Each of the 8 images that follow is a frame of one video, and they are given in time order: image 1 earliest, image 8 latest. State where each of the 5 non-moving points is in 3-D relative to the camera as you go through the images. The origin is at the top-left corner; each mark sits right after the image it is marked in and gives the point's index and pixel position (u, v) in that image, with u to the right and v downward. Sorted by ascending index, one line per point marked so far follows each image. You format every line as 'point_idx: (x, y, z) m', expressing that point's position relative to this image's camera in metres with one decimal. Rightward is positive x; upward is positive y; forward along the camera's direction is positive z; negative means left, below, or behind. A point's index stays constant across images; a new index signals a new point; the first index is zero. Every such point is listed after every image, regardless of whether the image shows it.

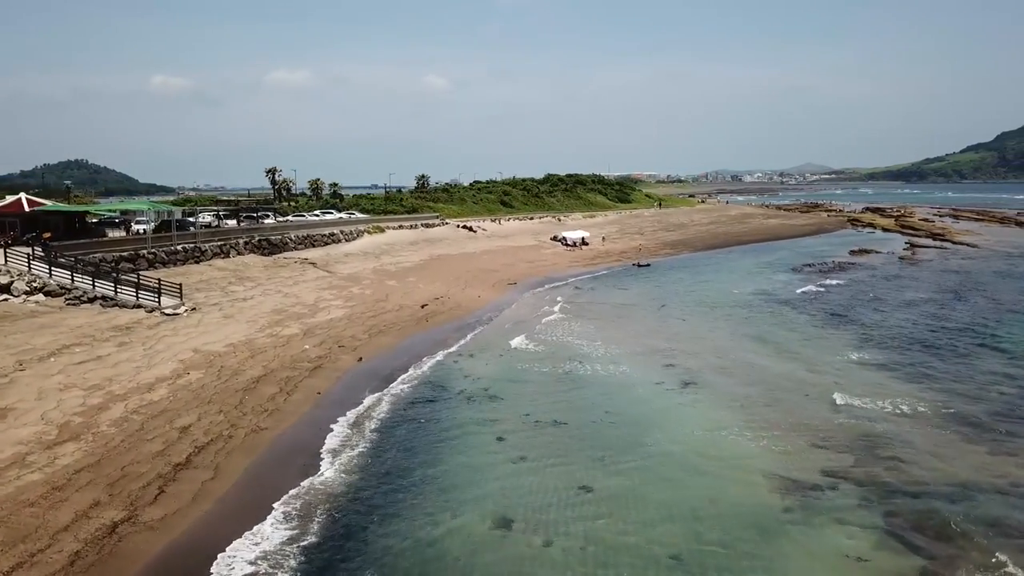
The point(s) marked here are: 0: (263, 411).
0: (-4.1, -2.0, +13.1) m
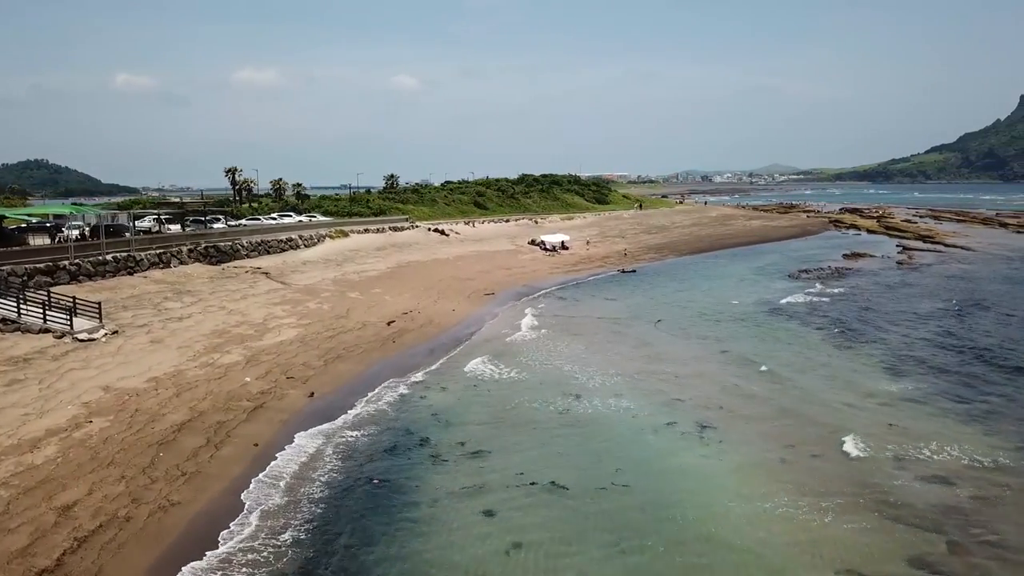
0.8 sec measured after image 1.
0: (-4.3, -2.4, +10.2) m
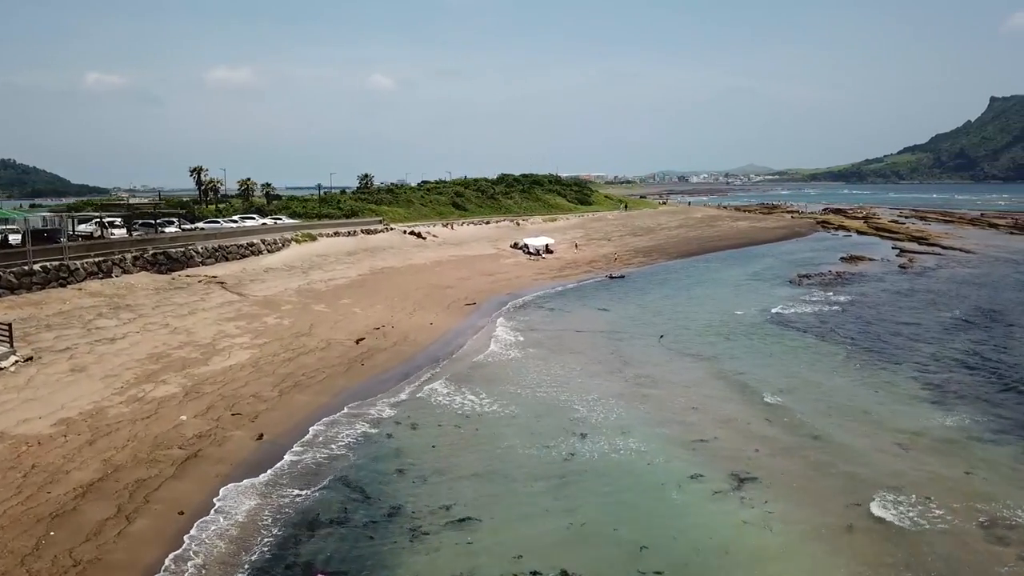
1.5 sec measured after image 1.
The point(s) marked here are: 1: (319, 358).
0: (-4.3, -2.7, +7.8) m
1: (-4.0, -1.5, +16.6) m
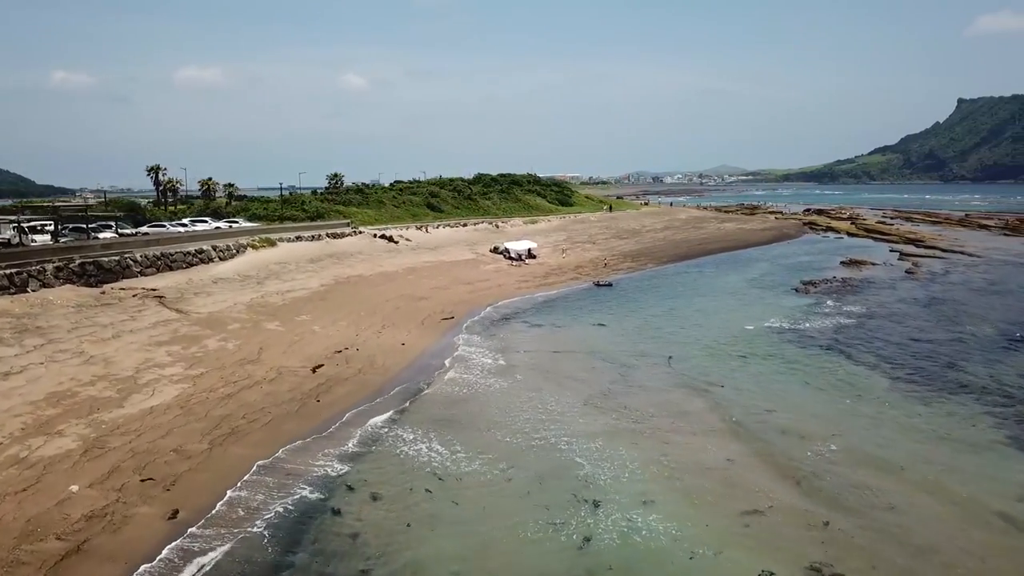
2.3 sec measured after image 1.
0: (-4.3, -3.1, +4.9) m
1: (-4.3, -1.8, +13.7) m
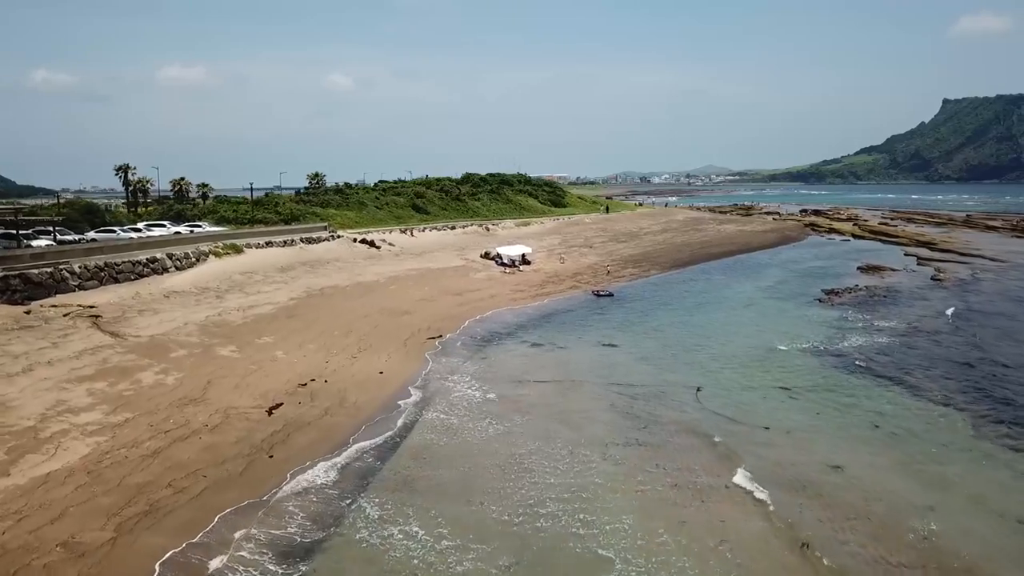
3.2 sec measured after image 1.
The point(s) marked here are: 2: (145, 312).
0: (-4.1, -3.4, +2.0) m
1: (-4.2, -2.2, +10.9) m
2: (-8.2, -0.5, +17.7) m
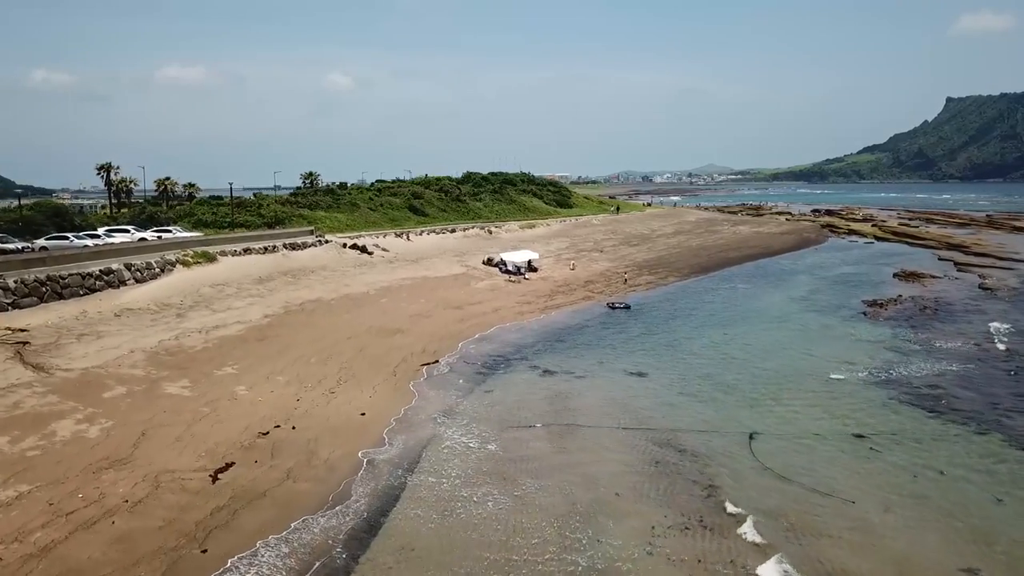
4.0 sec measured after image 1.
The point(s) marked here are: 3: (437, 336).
0: (-3.9, -3.8, -0.7) m
1: (-4.0, -2.5, +8.1) m
2: (-8.0, -0.9, +14.9) m
3: (-1.8, -1.2, +18.8) m
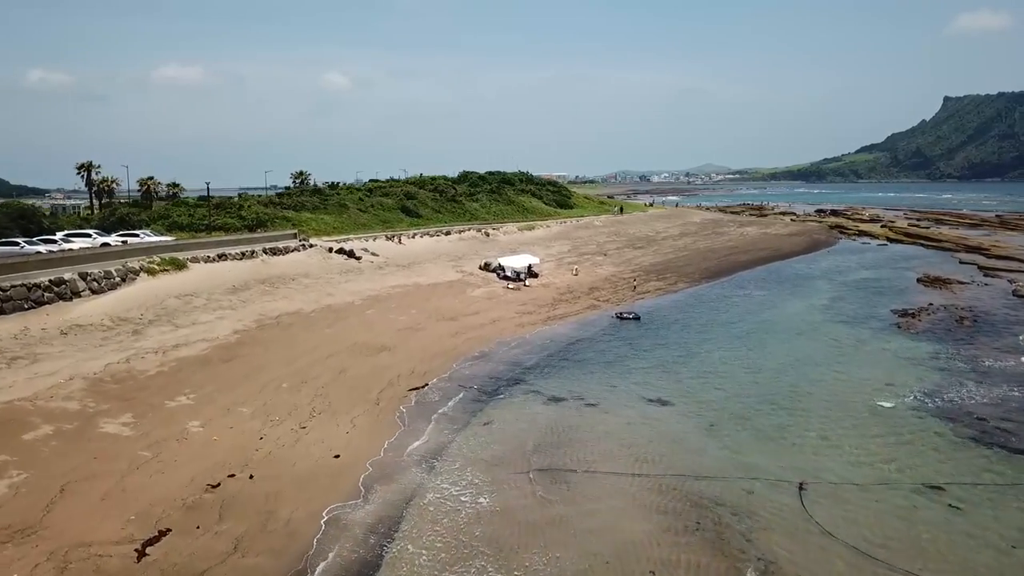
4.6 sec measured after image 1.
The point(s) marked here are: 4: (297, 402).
0: (-3.8, -4.1, -2.7) m
1: (-4.0, -2.8, +6.1) m
2: (-8.0, -1.2, +12.9) m
3: (-1.8, -1.4, +16.8) m
4: (-3.4, -1.8, +12.8) m
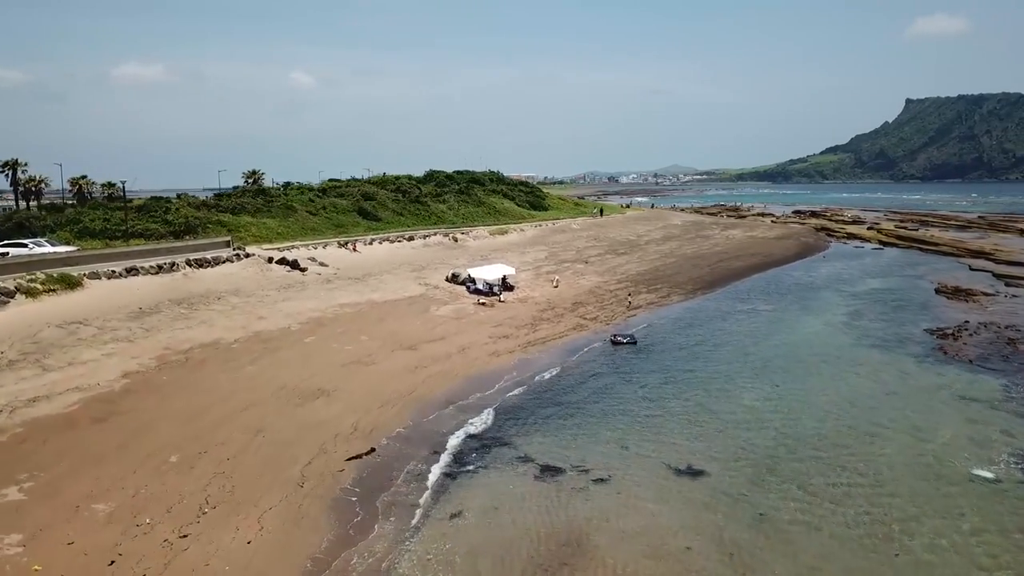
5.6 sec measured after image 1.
0: (-3.5, -4.5, -6.5) m
1: (-4.0, -3.2, +2.4) m
2: (-8.2, -1.6, +9.0) m
3: (-2.2, -1.9, +13.1) m
4: (-3.7, -2.3, +9.0) m
